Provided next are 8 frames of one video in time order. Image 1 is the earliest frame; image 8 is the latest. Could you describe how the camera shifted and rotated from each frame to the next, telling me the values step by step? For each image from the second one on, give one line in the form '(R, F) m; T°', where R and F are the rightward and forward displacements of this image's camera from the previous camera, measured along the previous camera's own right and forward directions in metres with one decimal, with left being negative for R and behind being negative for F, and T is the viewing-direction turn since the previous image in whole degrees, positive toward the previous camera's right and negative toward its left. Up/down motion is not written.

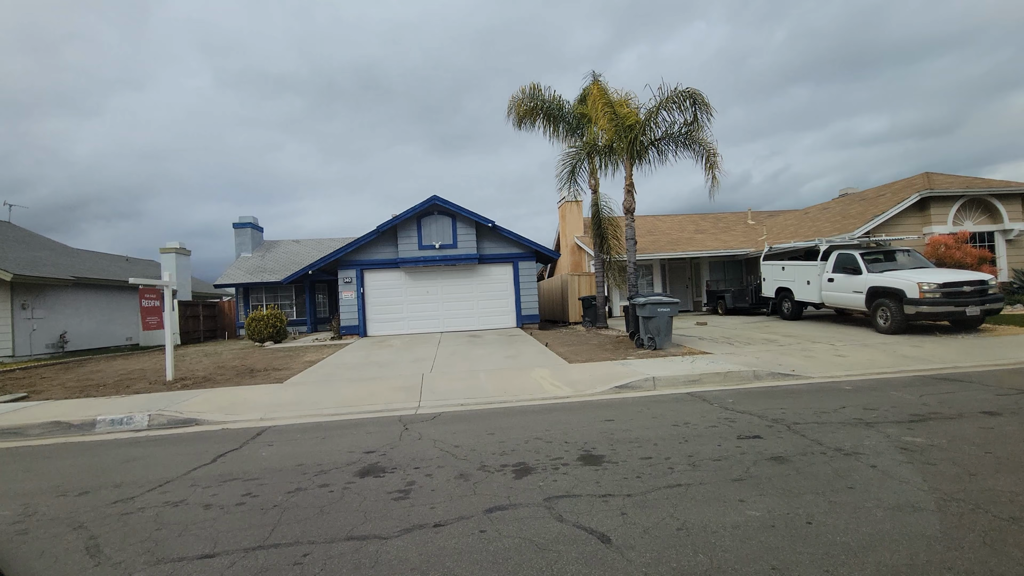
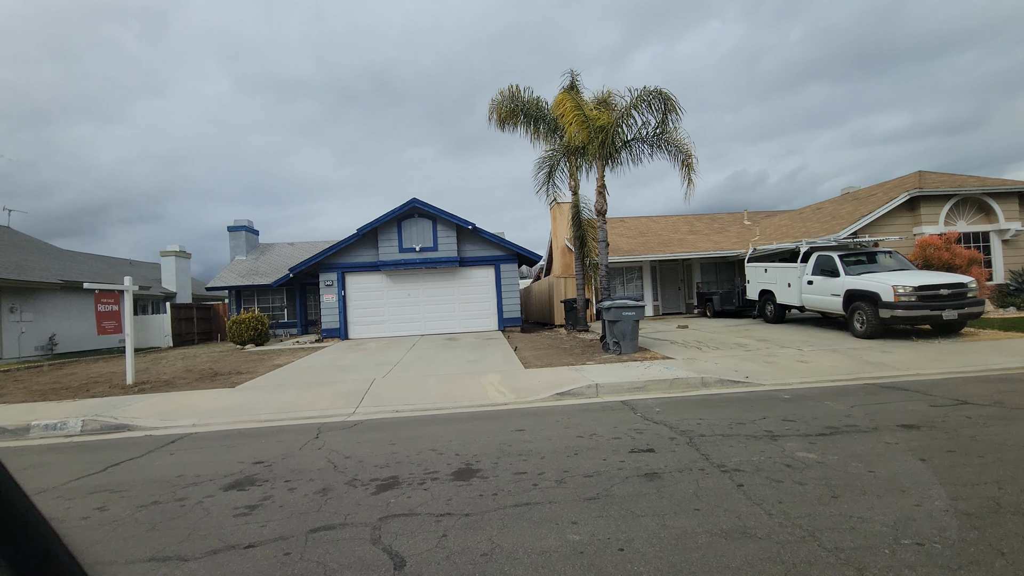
(+1.2, +0.2) m; -2°
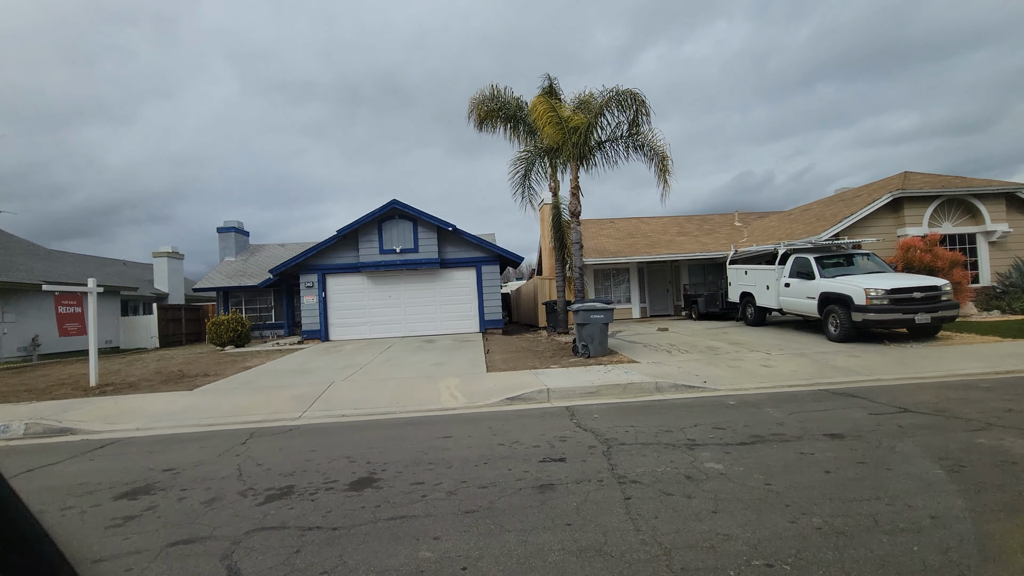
(+0.9, +0.1) m; -1°
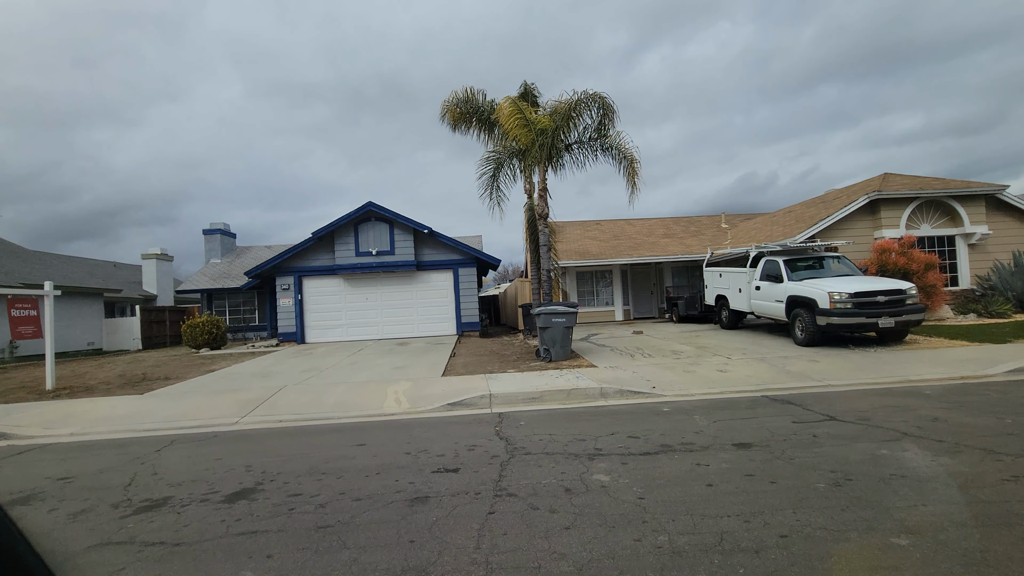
(+0.9, +0.1) m; 0°
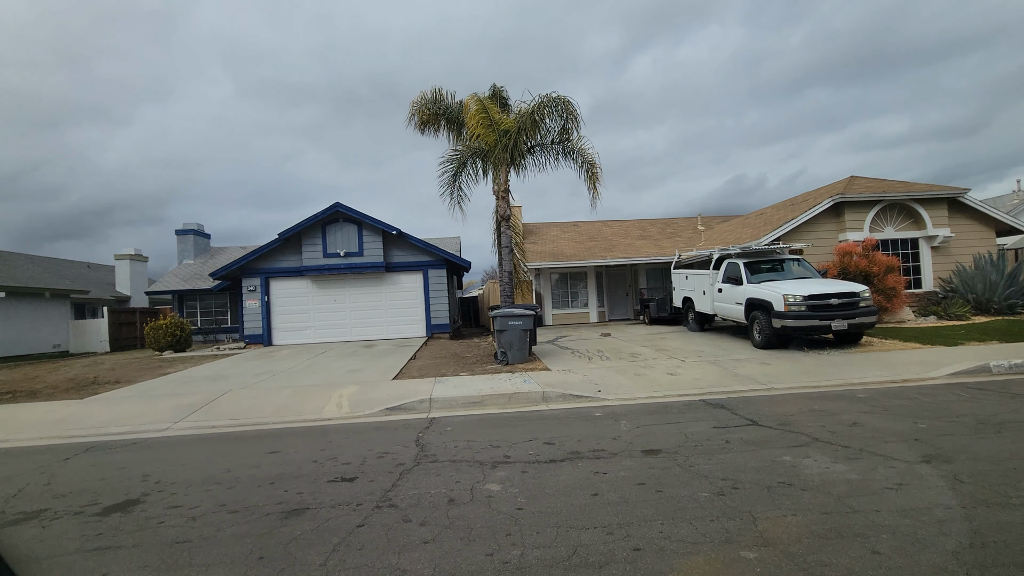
(+0.8, +0.1) m; +1°
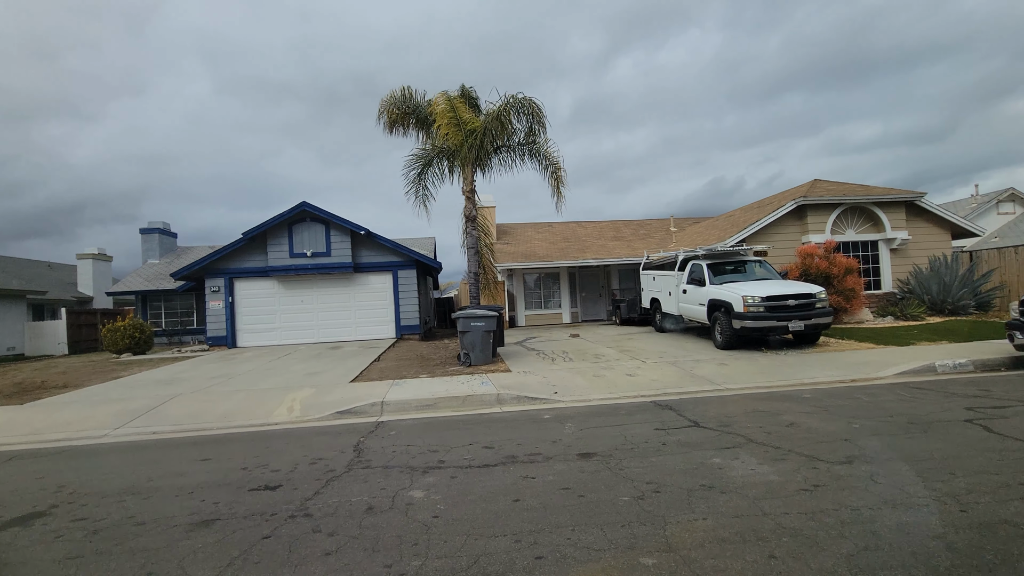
(+0.4, +0.1) m; +2°
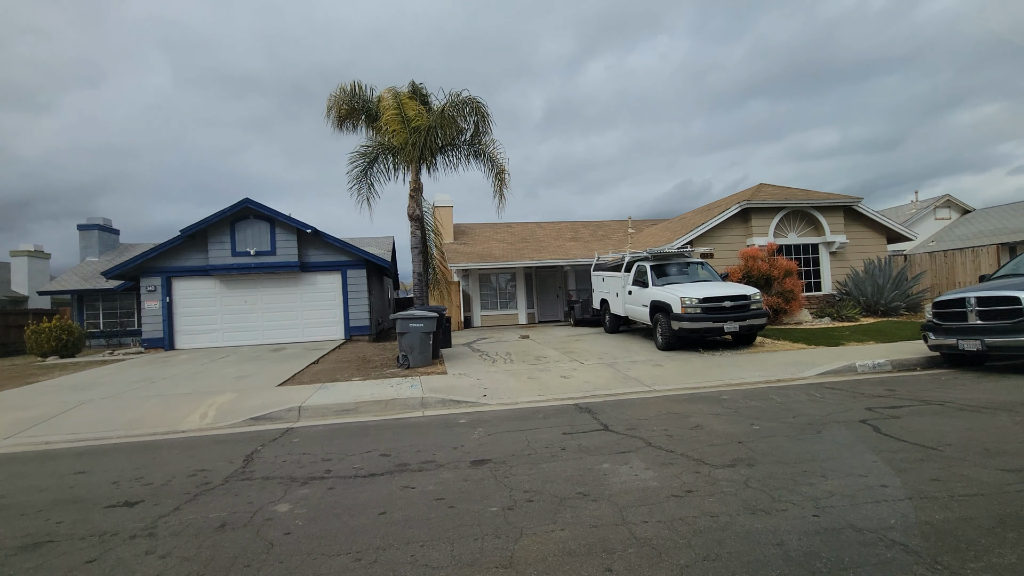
(+0.7, +0.1) m; +3°
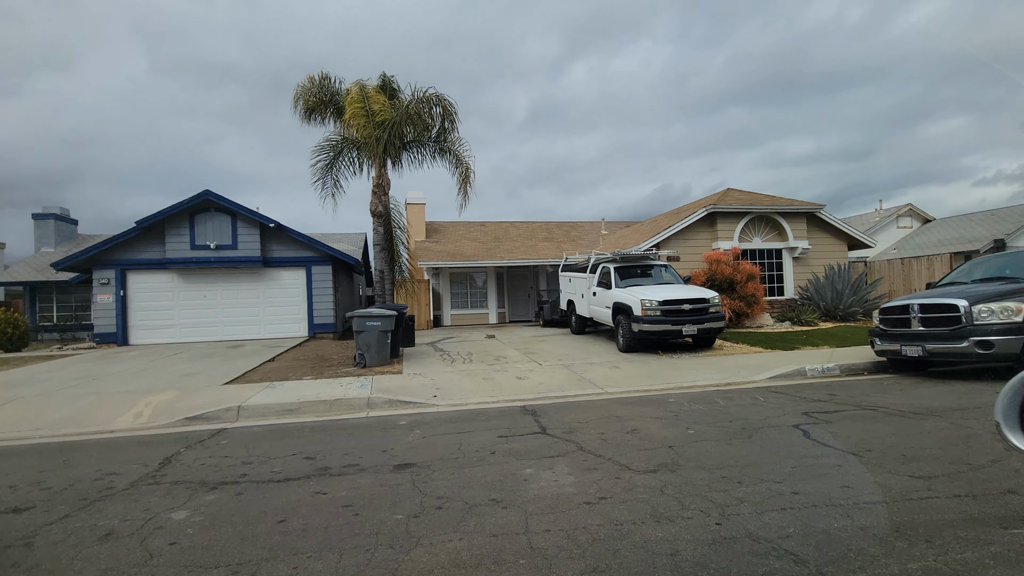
(+0.5, +0.1) m; +2°
